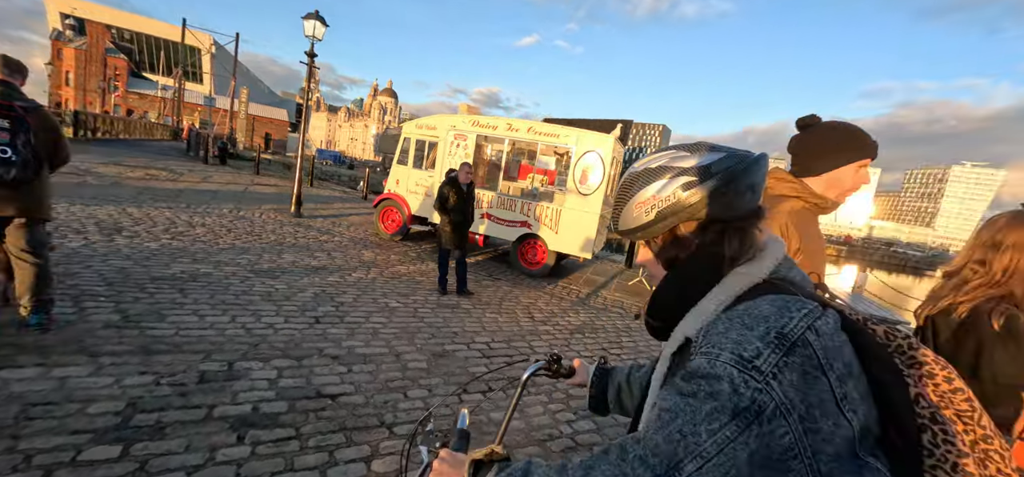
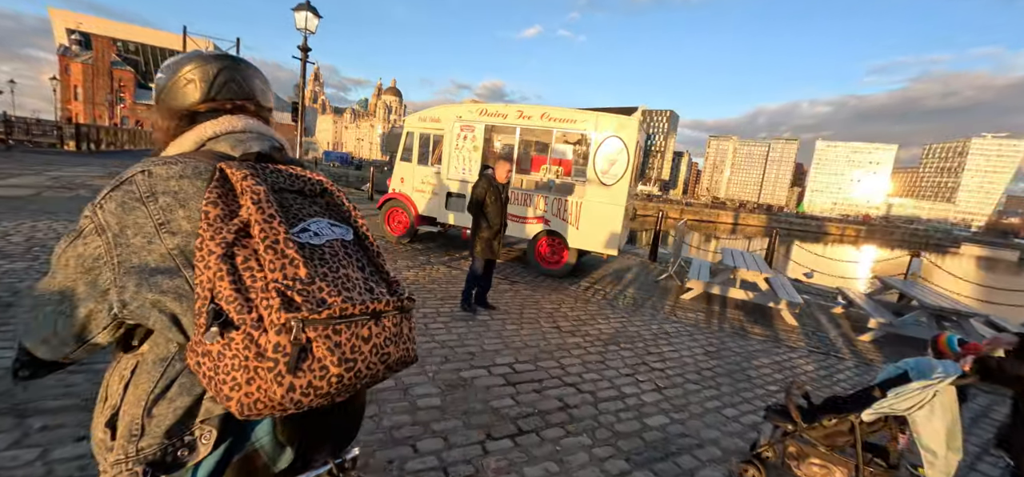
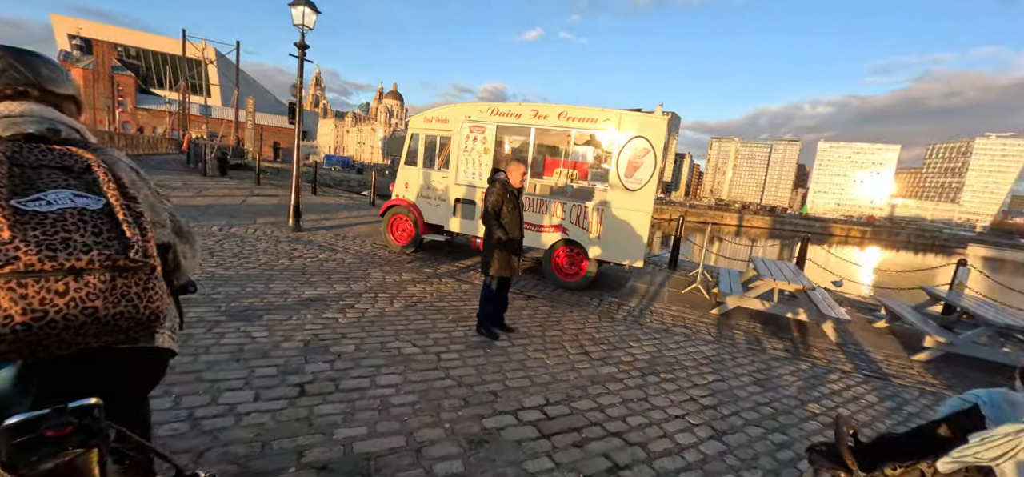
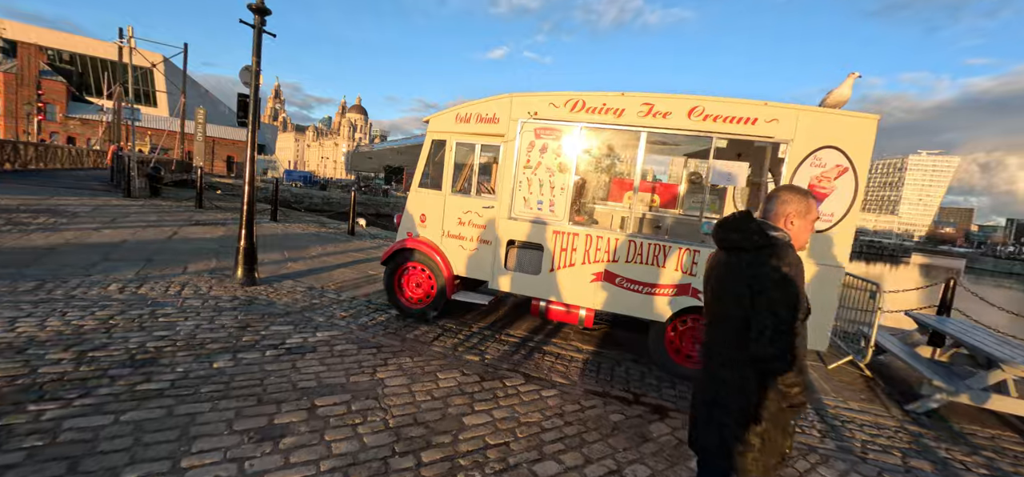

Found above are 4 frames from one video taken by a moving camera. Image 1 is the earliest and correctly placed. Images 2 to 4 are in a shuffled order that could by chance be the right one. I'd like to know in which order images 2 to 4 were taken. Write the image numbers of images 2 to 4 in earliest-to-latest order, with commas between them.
2, 3, 4
